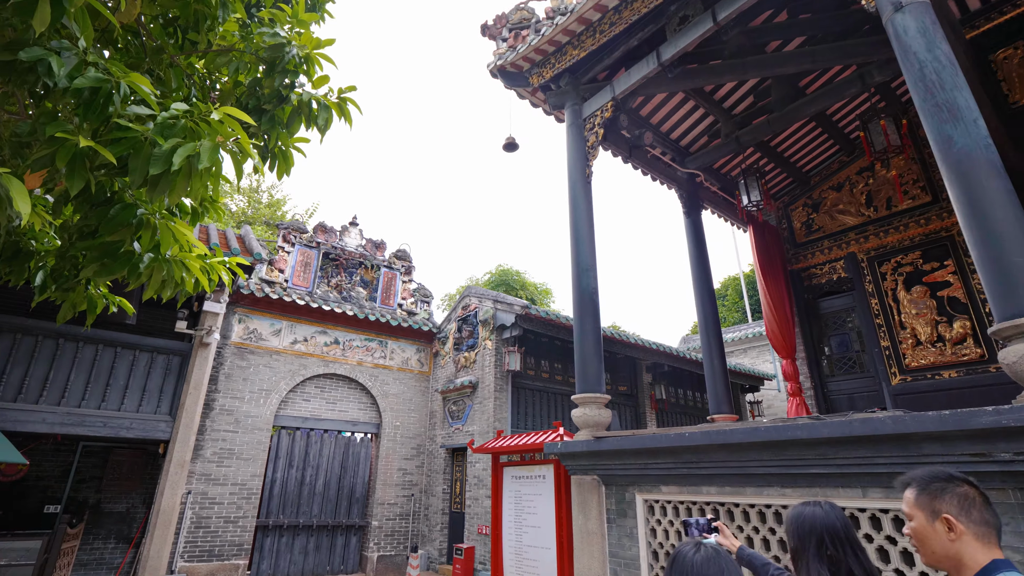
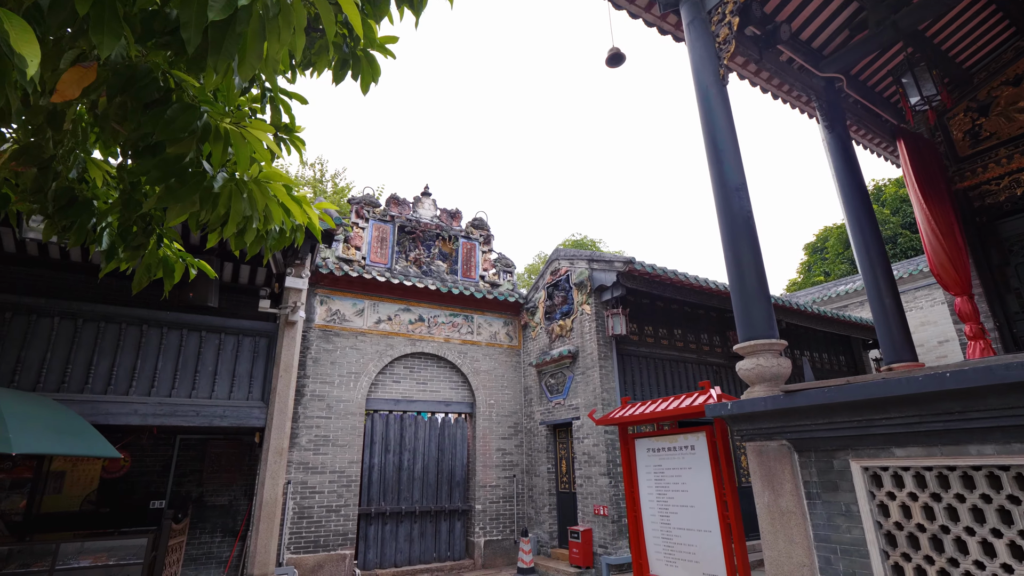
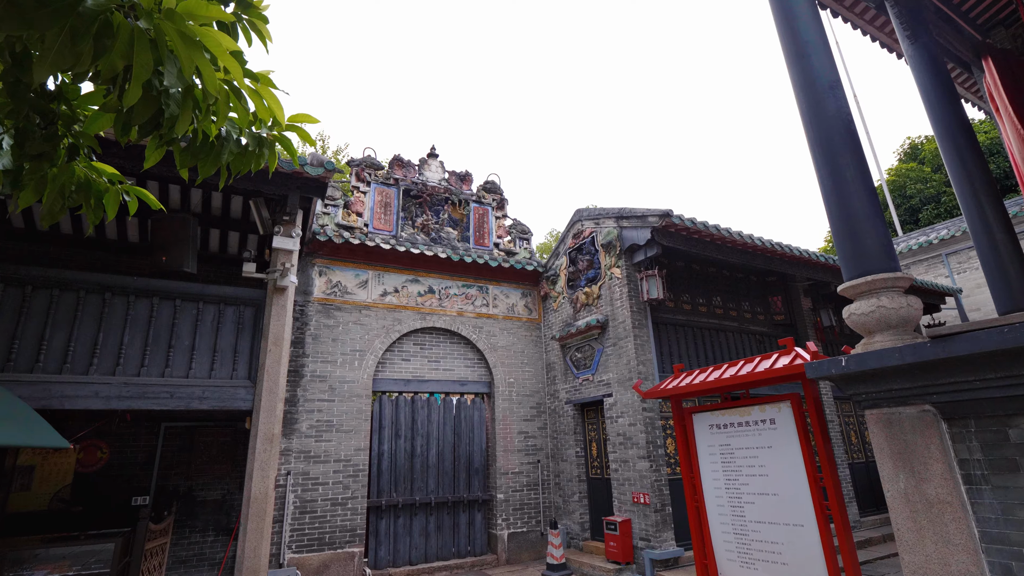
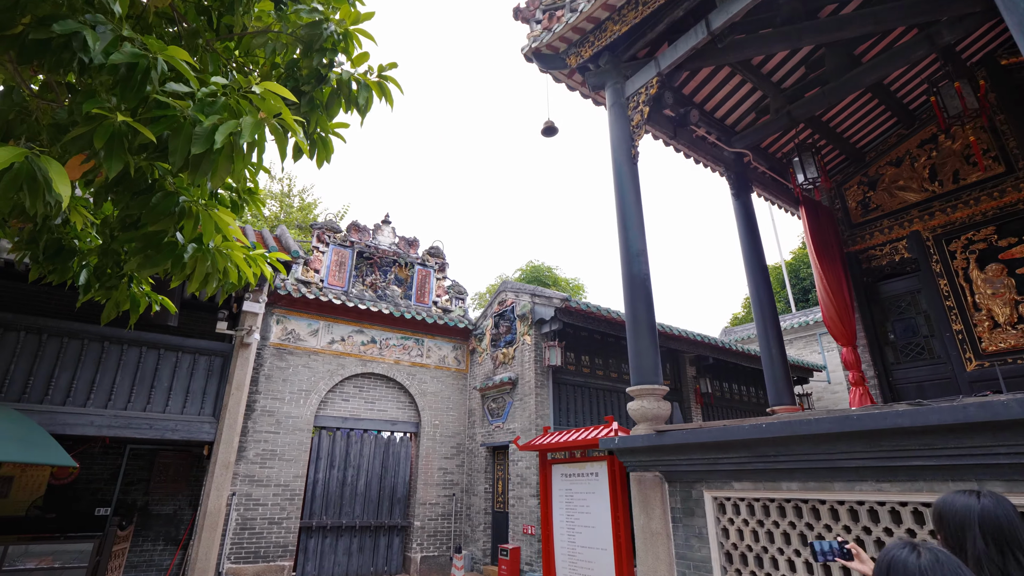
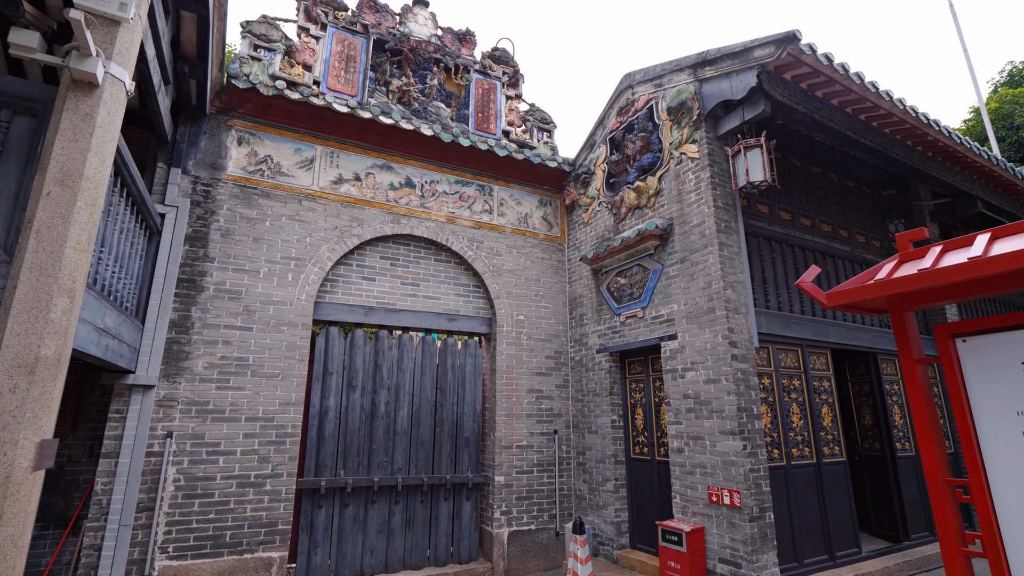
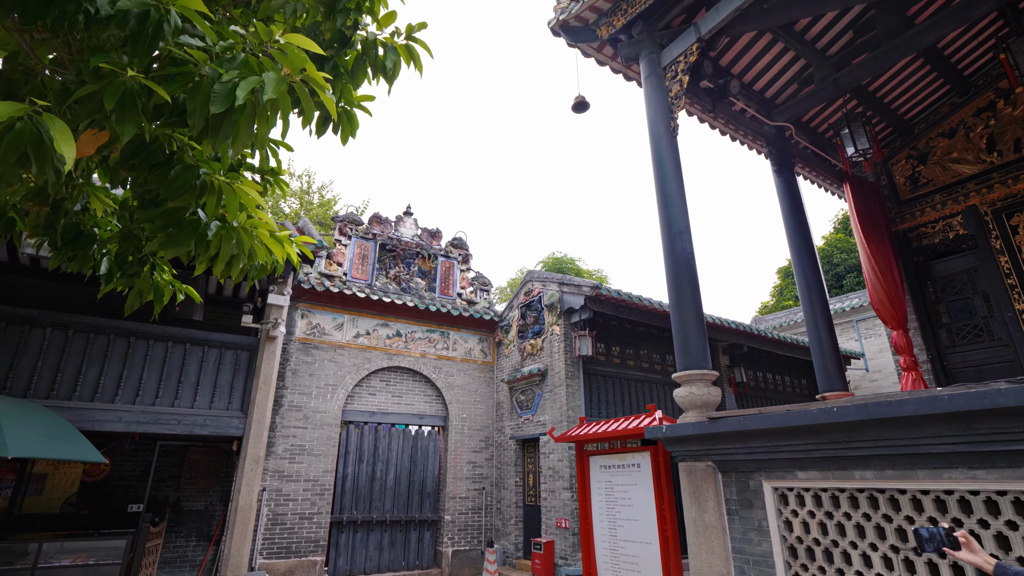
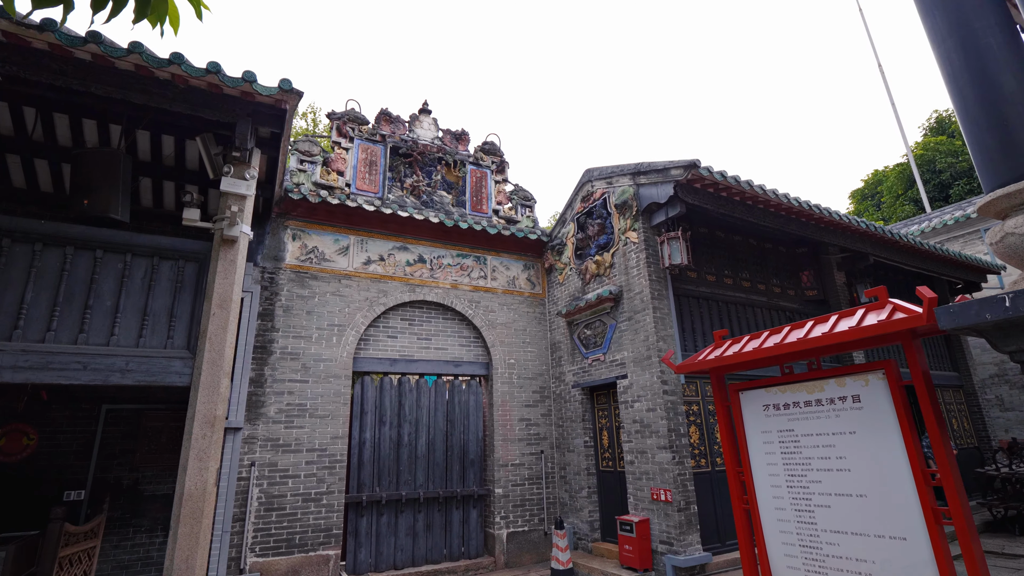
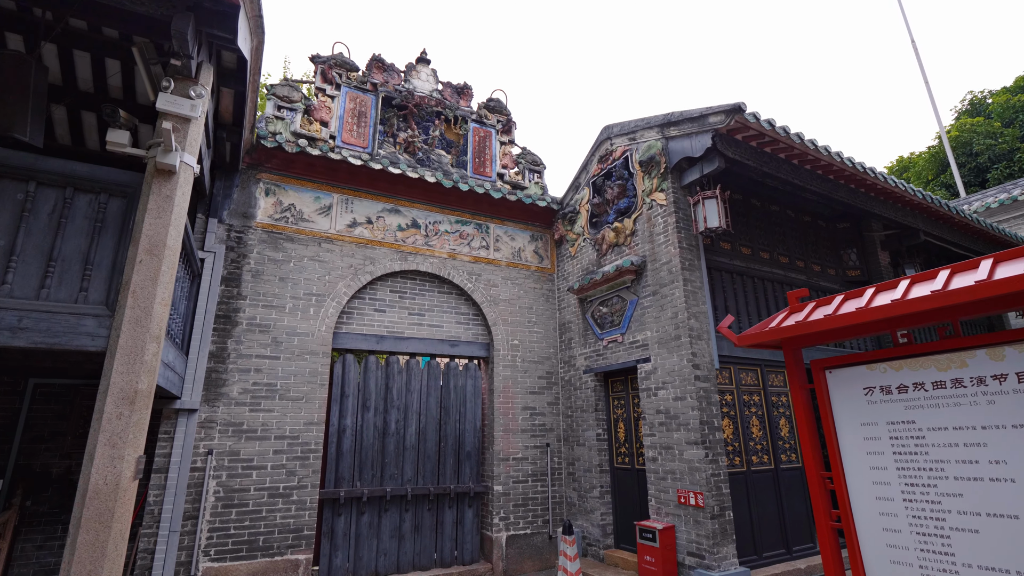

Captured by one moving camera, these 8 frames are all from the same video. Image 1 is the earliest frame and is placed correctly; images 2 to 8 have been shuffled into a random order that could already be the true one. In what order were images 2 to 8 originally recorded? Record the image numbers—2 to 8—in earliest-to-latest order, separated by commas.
4, 6, 2, 3, 7, 8, 5
